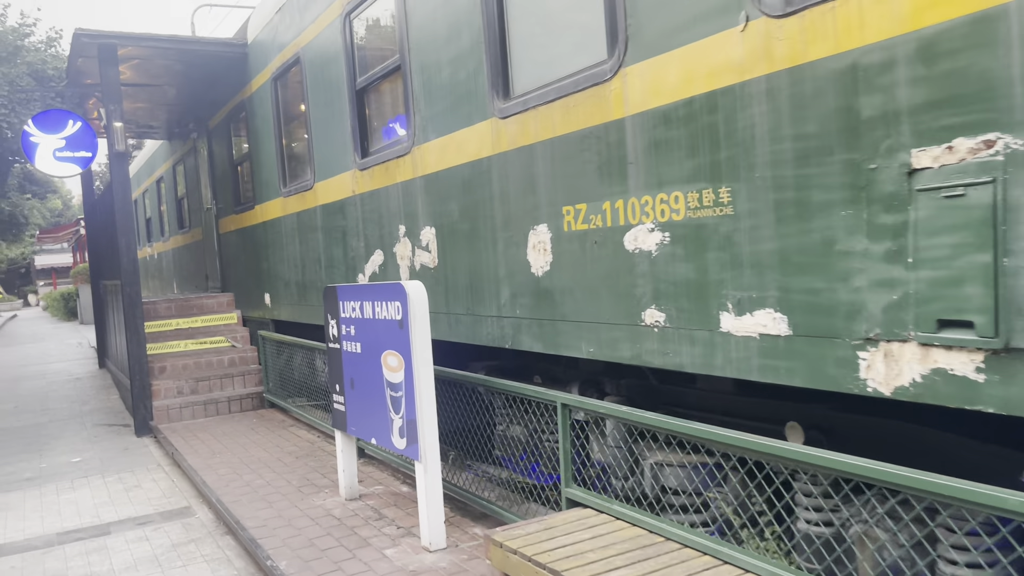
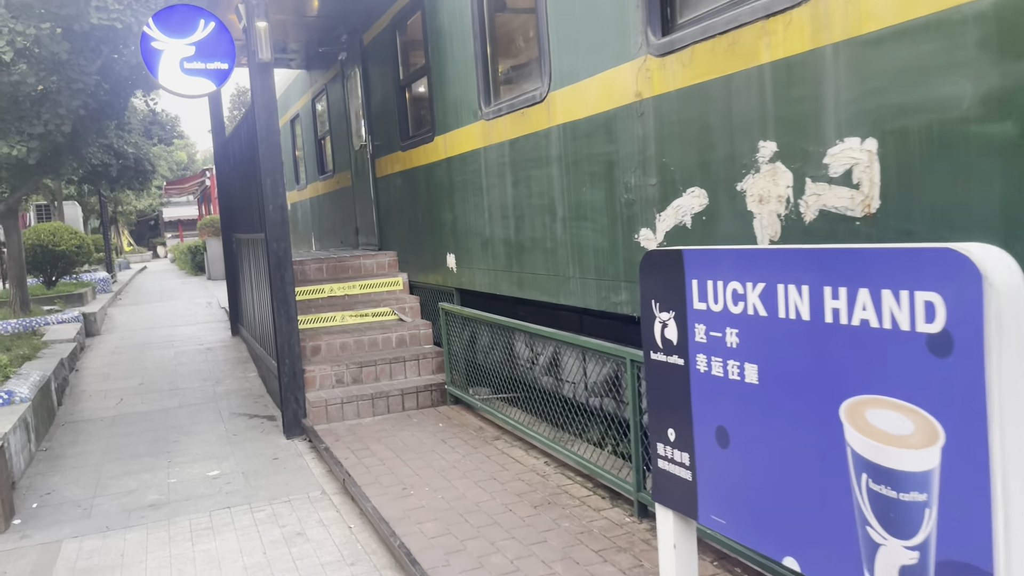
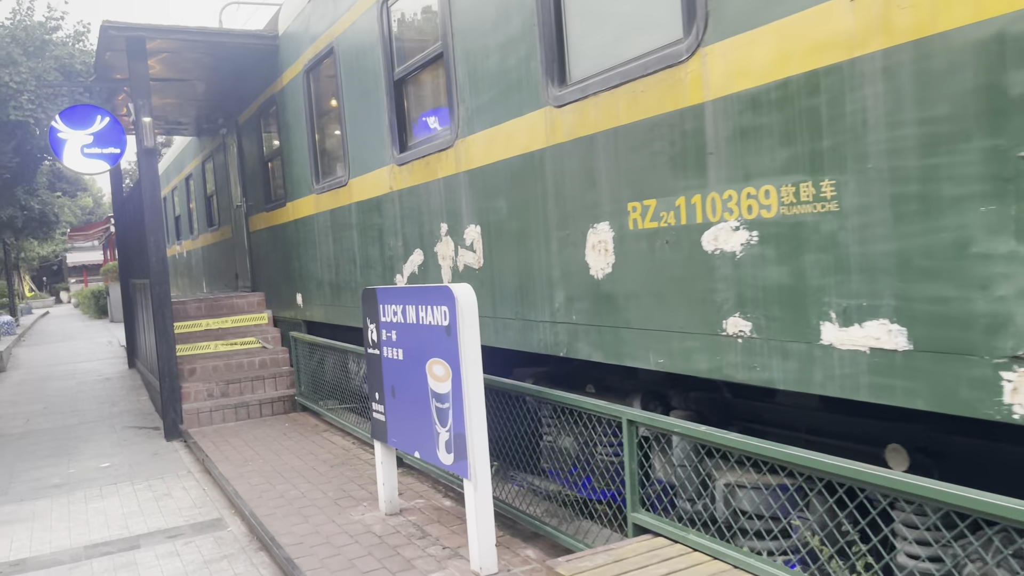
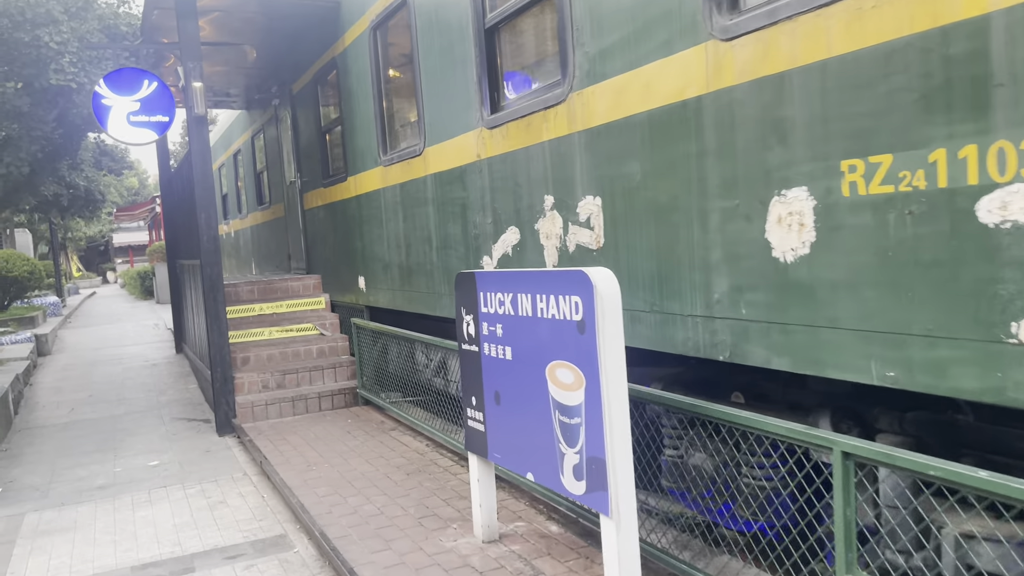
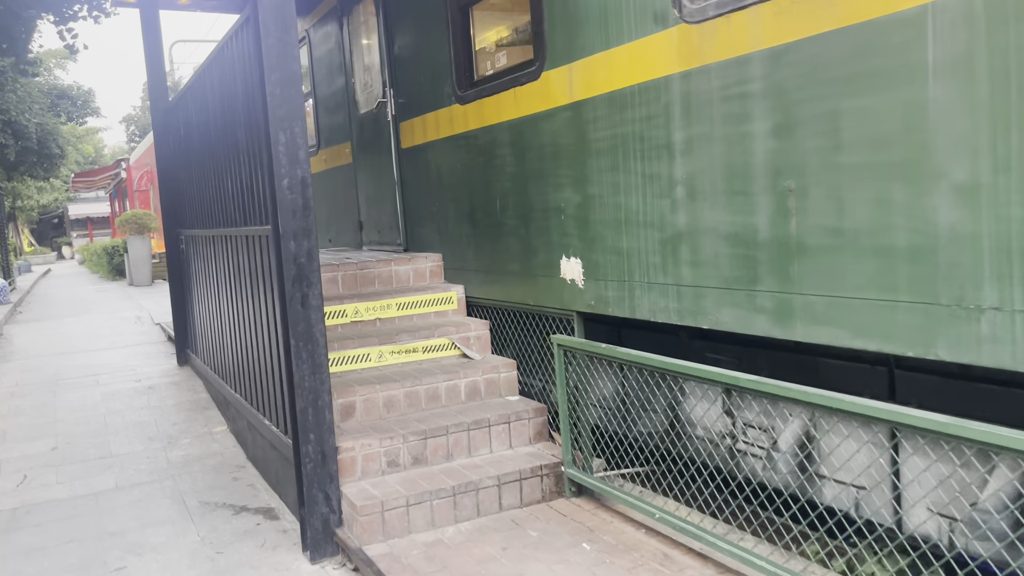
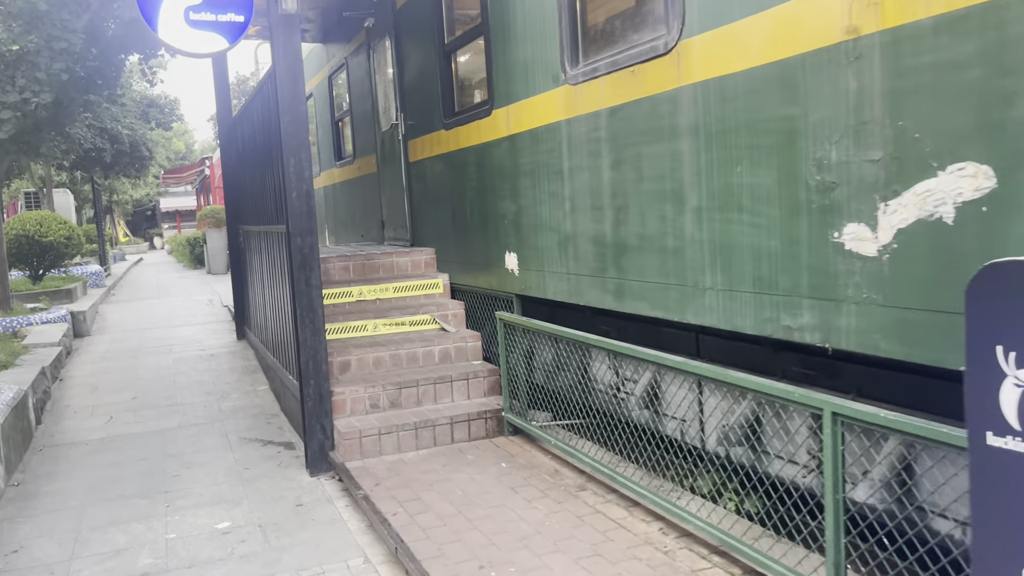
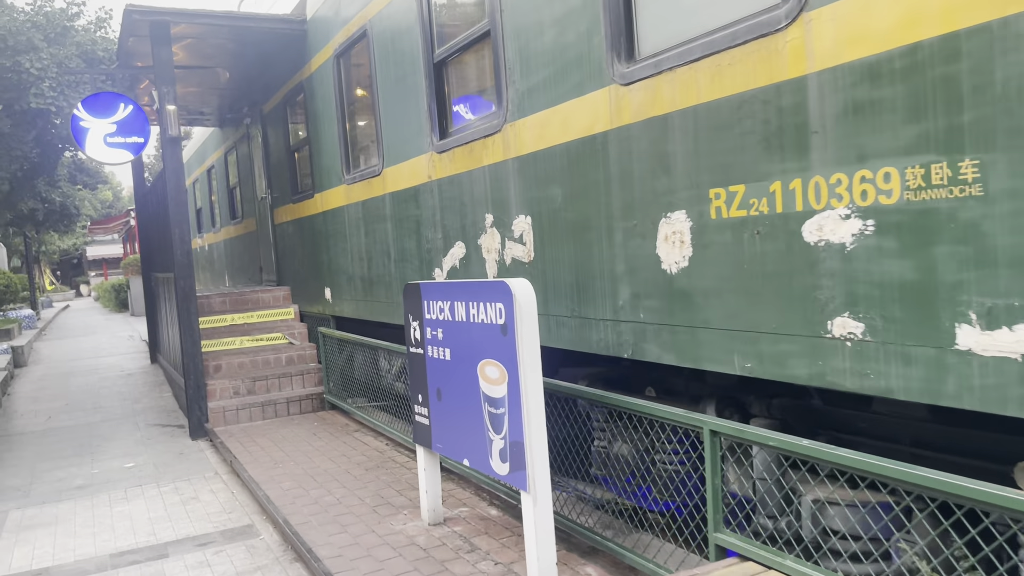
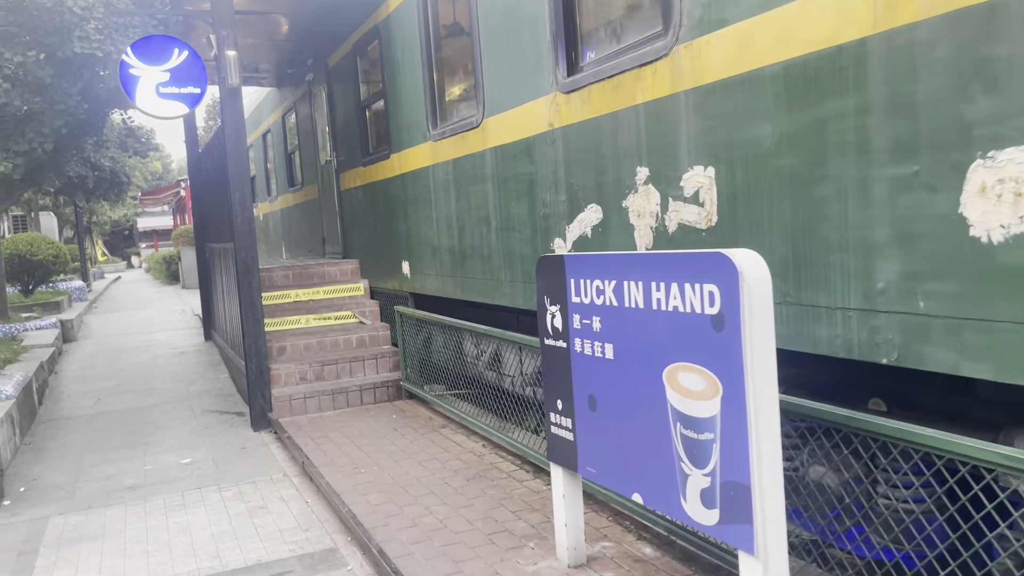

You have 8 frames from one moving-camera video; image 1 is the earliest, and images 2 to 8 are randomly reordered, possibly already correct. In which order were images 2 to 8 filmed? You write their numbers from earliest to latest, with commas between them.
3, 7, 4, 8, 2, 6, 5
